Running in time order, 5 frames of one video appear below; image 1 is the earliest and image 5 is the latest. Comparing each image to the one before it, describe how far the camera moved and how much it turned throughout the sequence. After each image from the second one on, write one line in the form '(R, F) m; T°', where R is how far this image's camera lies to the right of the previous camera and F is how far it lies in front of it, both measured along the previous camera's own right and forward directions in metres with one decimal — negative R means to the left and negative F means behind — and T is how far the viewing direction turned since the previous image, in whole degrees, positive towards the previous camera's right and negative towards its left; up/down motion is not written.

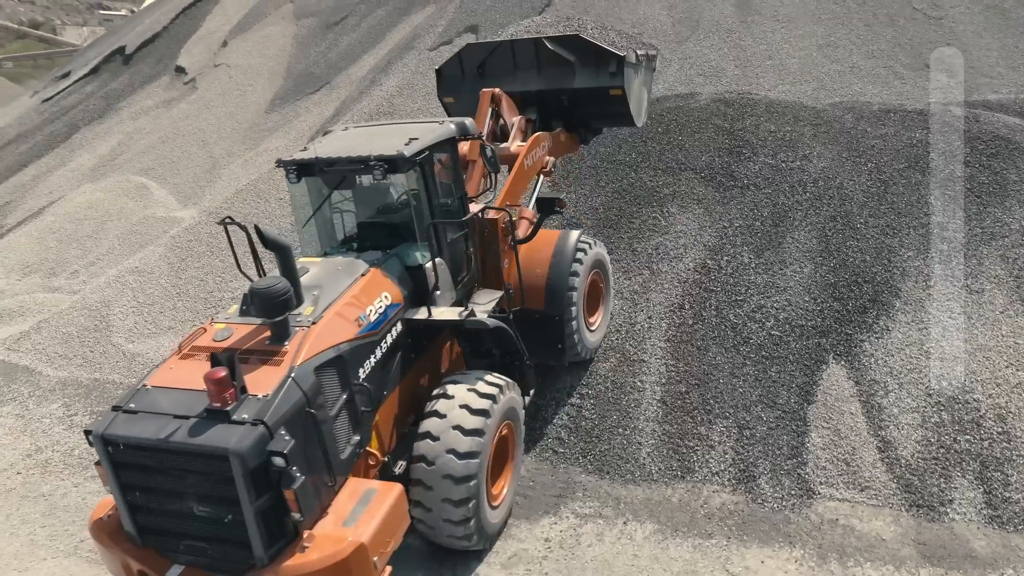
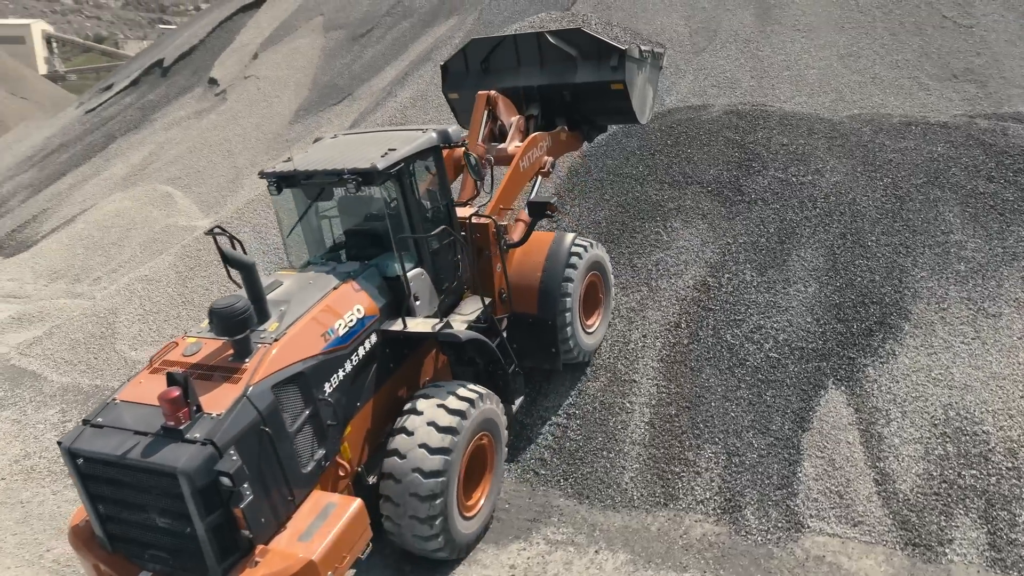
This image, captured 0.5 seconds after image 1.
(+0.4, +0.1) m; -3°
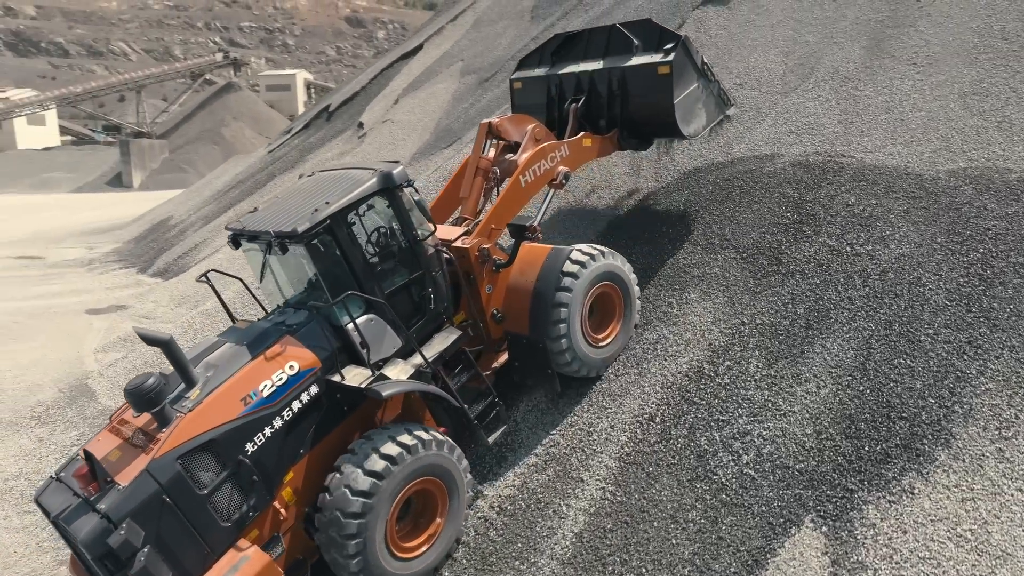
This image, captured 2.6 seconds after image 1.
(+1.7, +0.7) m; -17°
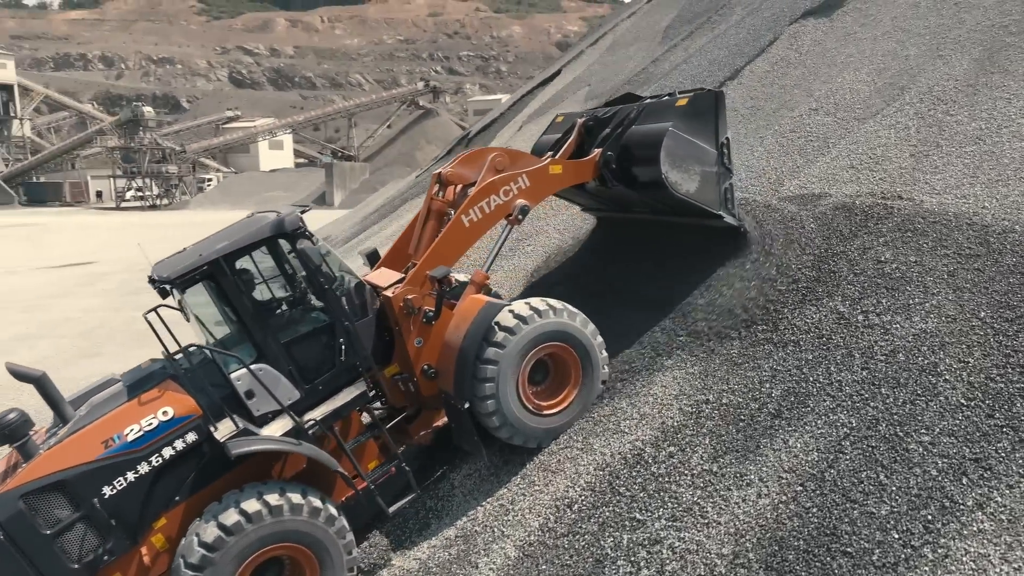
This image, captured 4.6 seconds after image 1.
(+1.6, +0.7) m; -16°
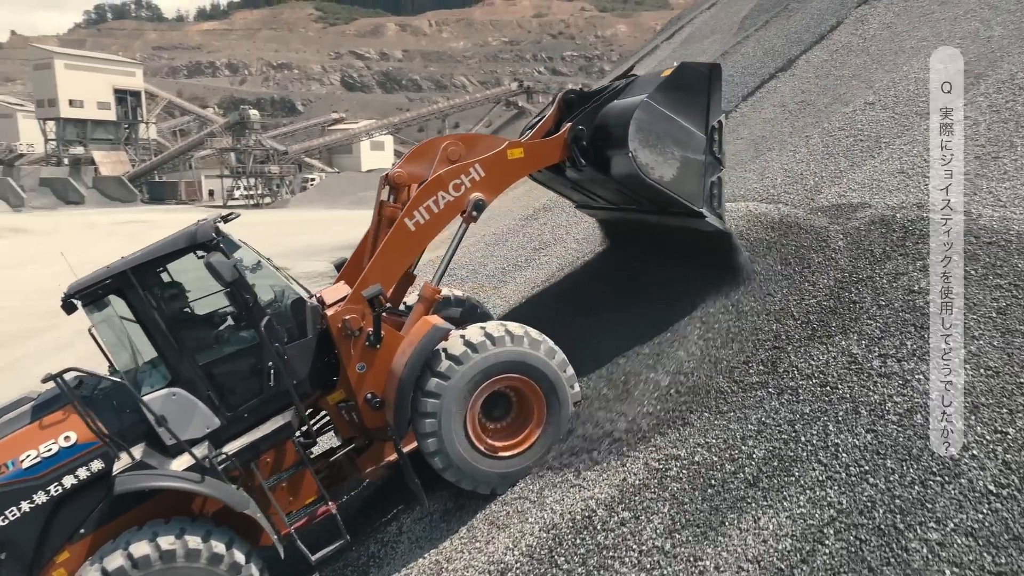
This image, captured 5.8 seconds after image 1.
(+0.8, +0.6) m; -8°
